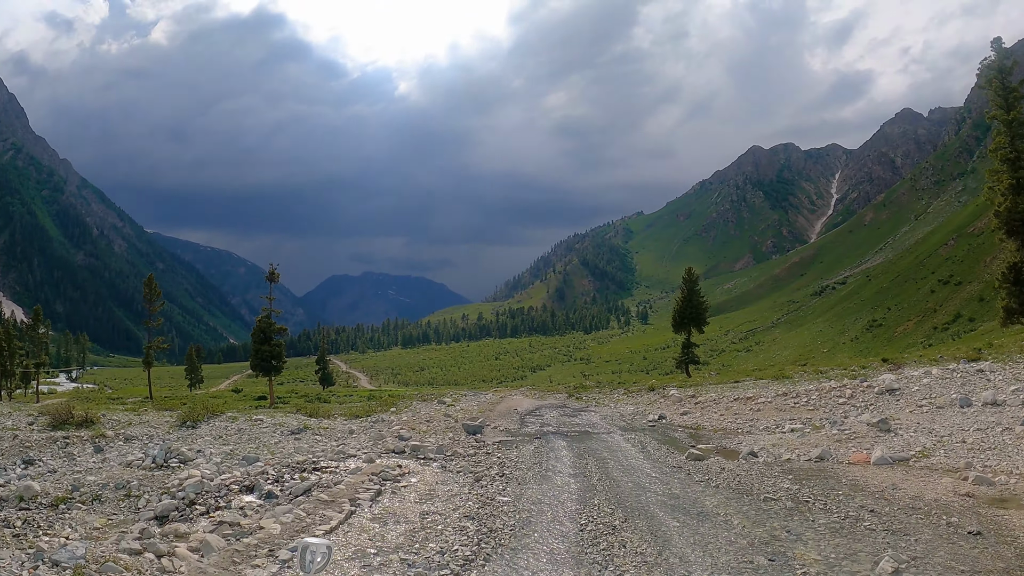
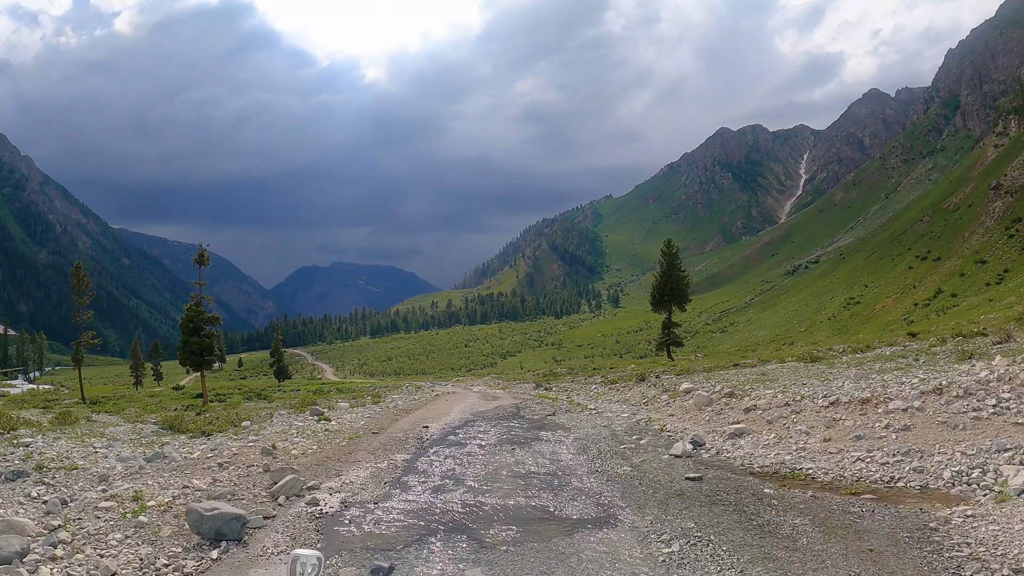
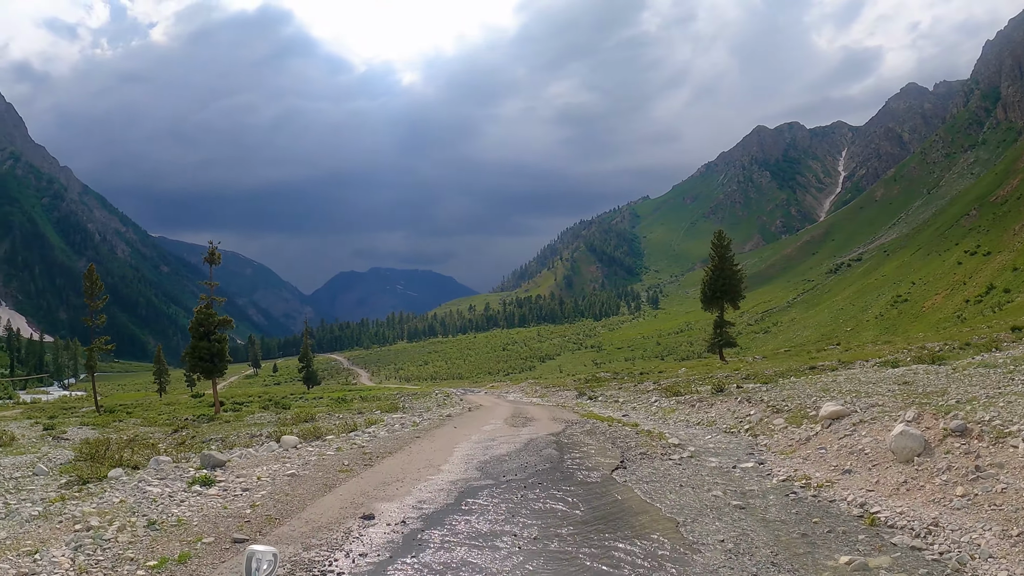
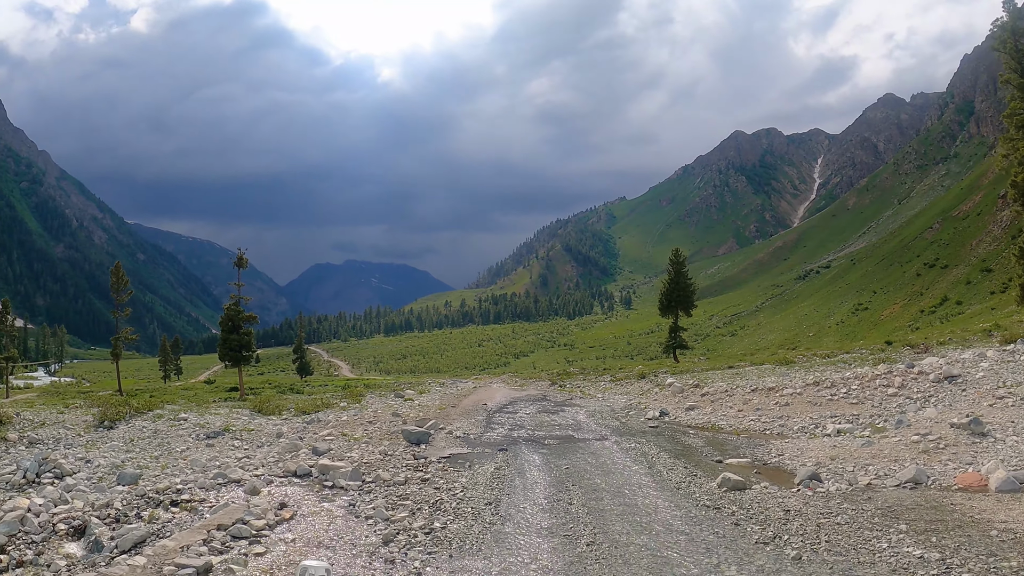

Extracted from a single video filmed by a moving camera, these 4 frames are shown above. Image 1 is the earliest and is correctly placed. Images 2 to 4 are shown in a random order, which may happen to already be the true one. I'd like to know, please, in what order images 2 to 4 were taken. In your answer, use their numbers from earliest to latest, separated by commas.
4, 2, 3
